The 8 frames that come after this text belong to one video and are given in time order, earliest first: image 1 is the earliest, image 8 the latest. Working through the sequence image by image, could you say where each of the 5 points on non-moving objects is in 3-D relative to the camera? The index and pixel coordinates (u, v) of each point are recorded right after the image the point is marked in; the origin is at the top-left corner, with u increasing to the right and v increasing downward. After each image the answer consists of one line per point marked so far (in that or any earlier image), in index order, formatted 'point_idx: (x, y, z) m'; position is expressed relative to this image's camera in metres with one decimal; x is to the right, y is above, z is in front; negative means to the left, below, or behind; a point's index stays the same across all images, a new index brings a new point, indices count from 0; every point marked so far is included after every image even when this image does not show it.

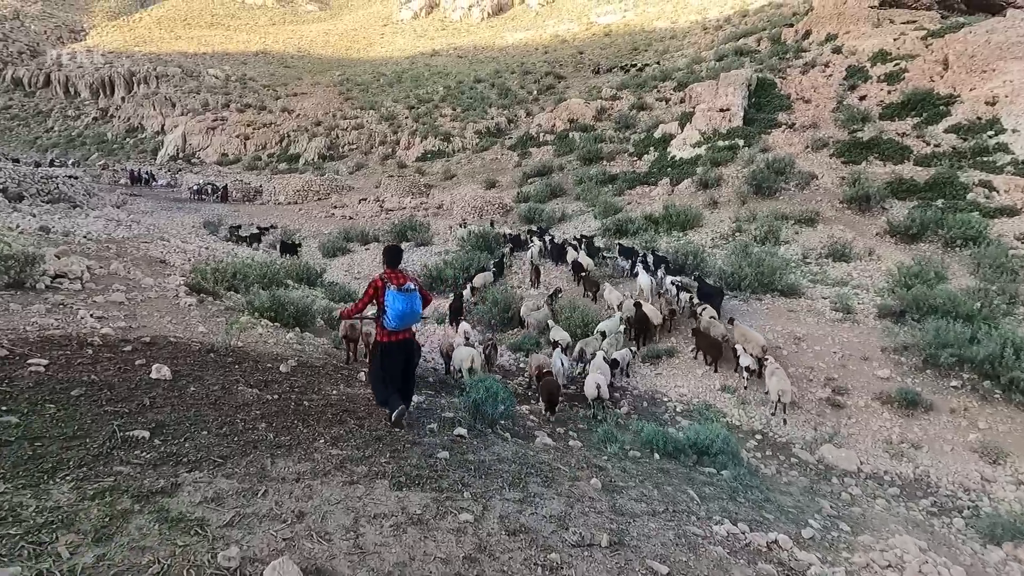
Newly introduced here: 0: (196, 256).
0: (-6.6, +0.7, +11.2) m
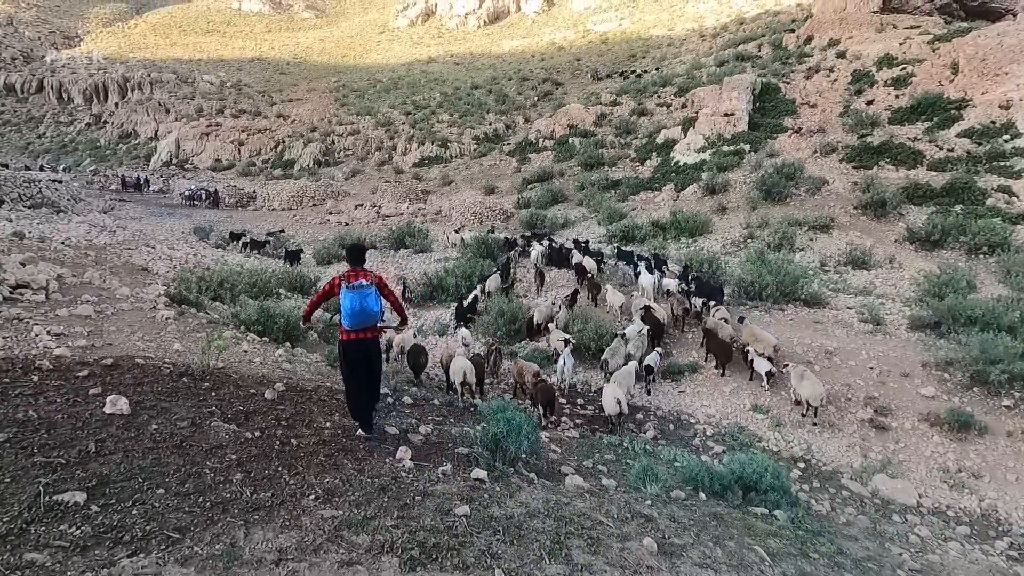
0: (-6.5, +0.5, +10.5) m
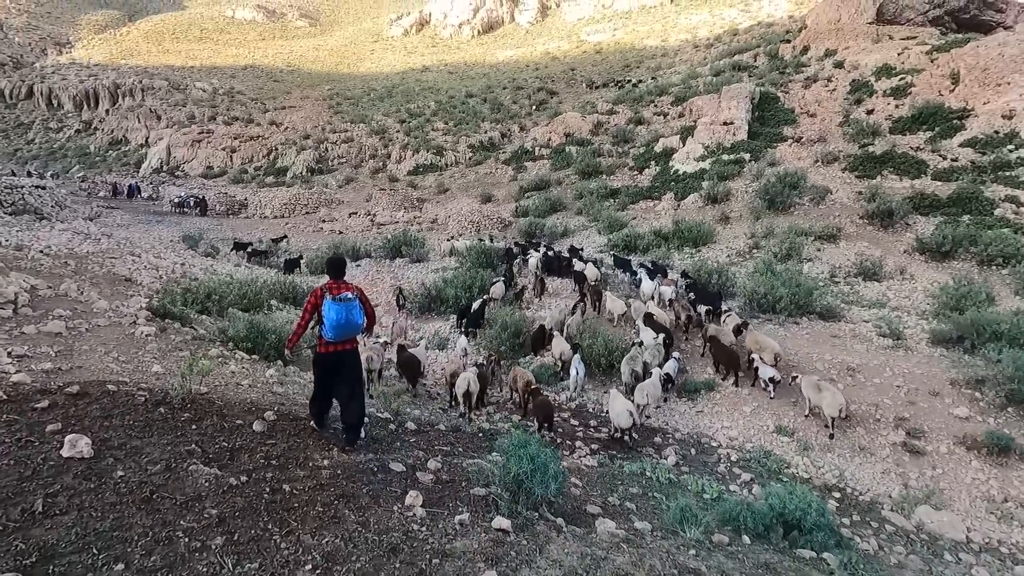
0: (-6.5, +0.3, +10.0) m
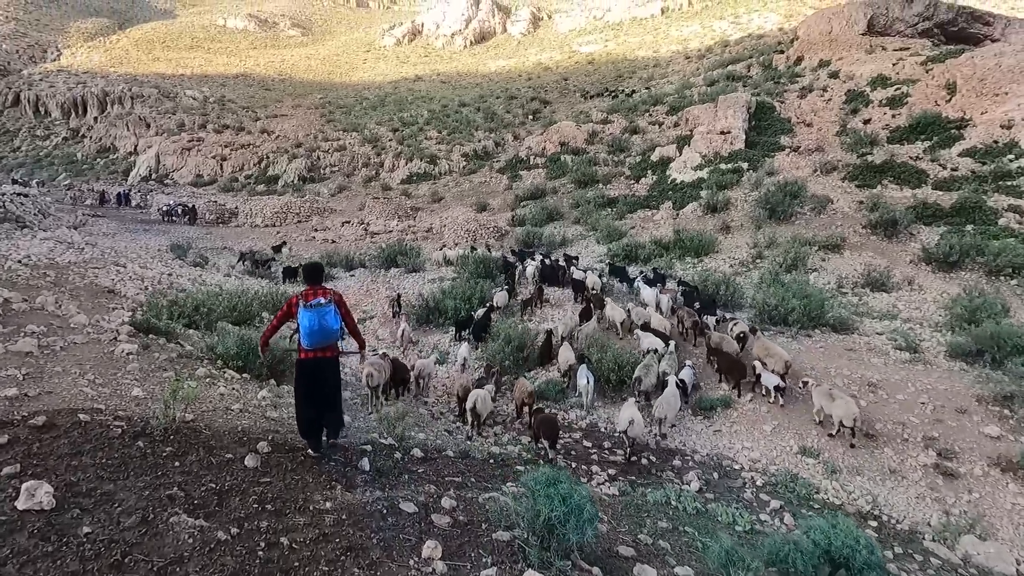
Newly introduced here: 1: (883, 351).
0: (-6.4, +0.1, +9.6) m
1: (+5.6, -0.9, +8.0) m
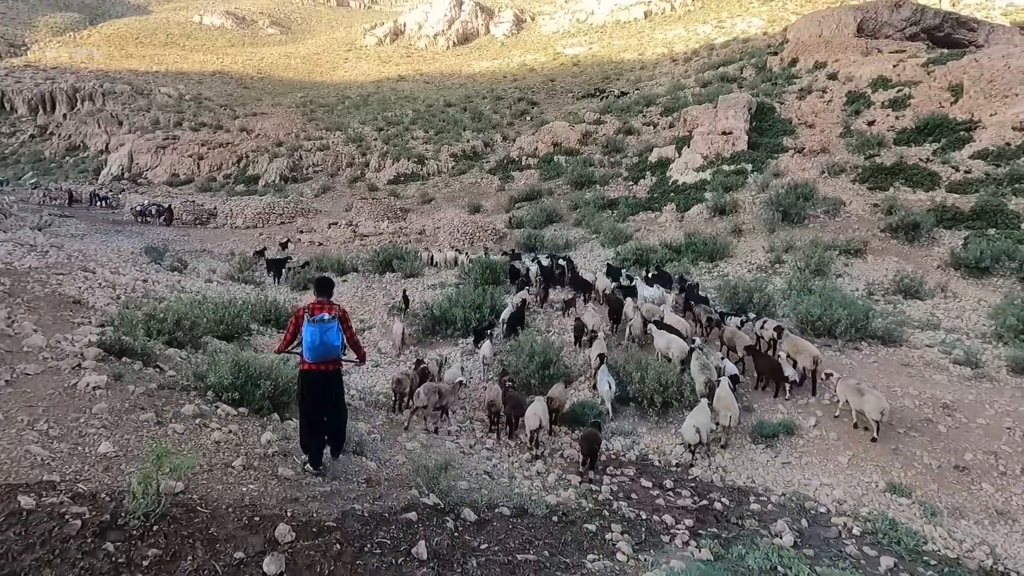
0: (-6.1, -0.1, +8.5) m
1: (+5.9, -1.1, +7.4) m
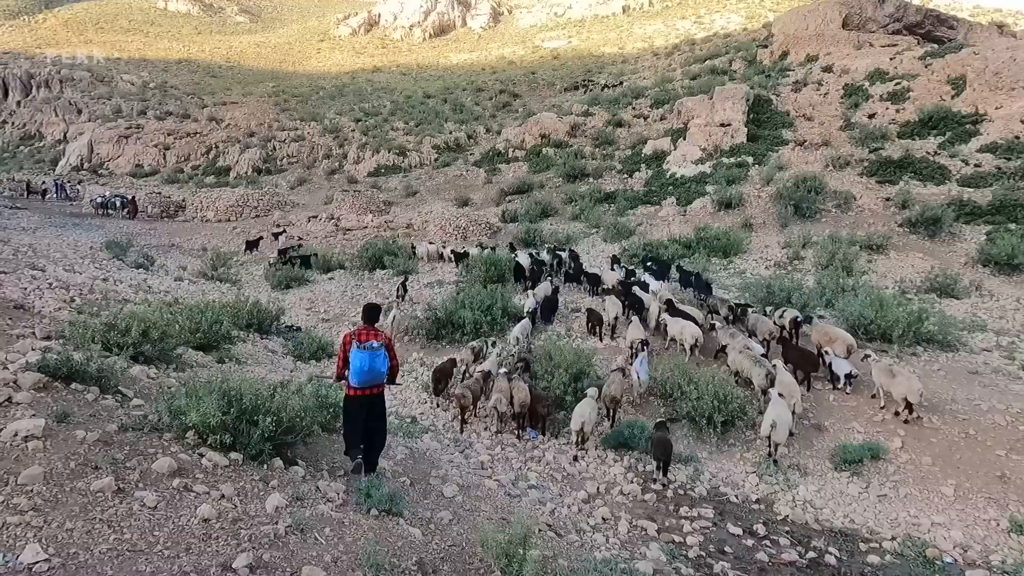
0: (-5.8, -0.1, +7.3) m
1: (+6.3, -1.1, +6.7) m
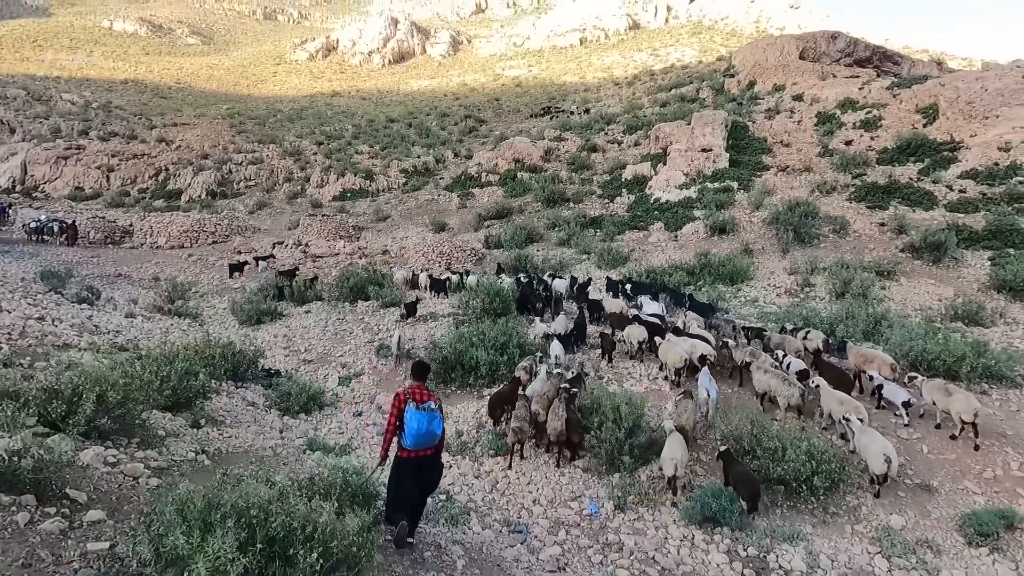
0: (-5.4, -0.6, +5.8) m
1: (+6.7, -1.4, +6.1) m
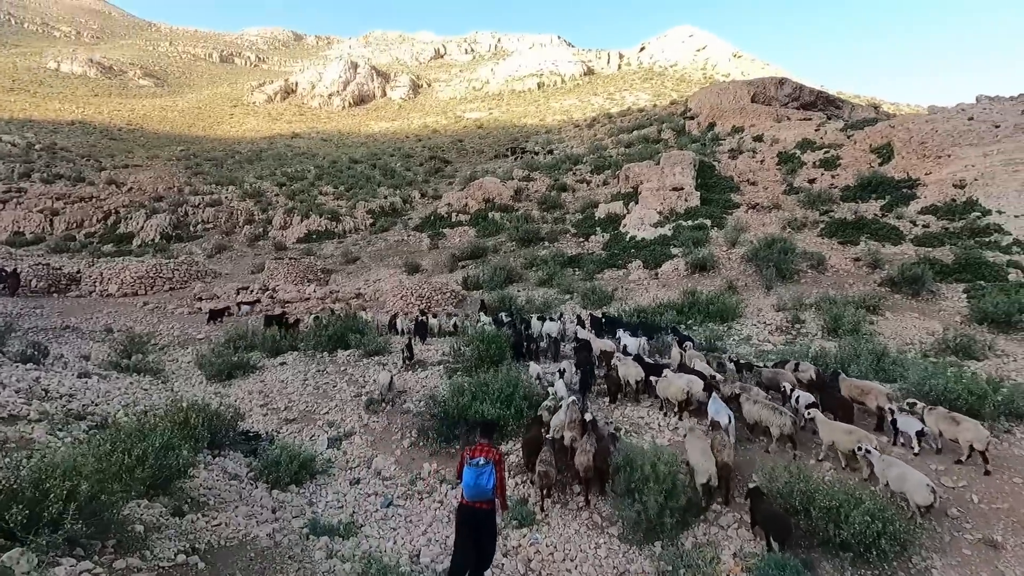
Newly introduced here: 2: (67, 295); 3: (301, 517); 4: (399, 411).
0: (-5.2, -1.2, +5.0) m
1: (+6.9, -1.8, +6.1) m
2: (-14.4, -0.2, +17.5) m
3: (-2.0, -2.1, +5.0) m
4: (-1.7, -1.8, +7.7) m
